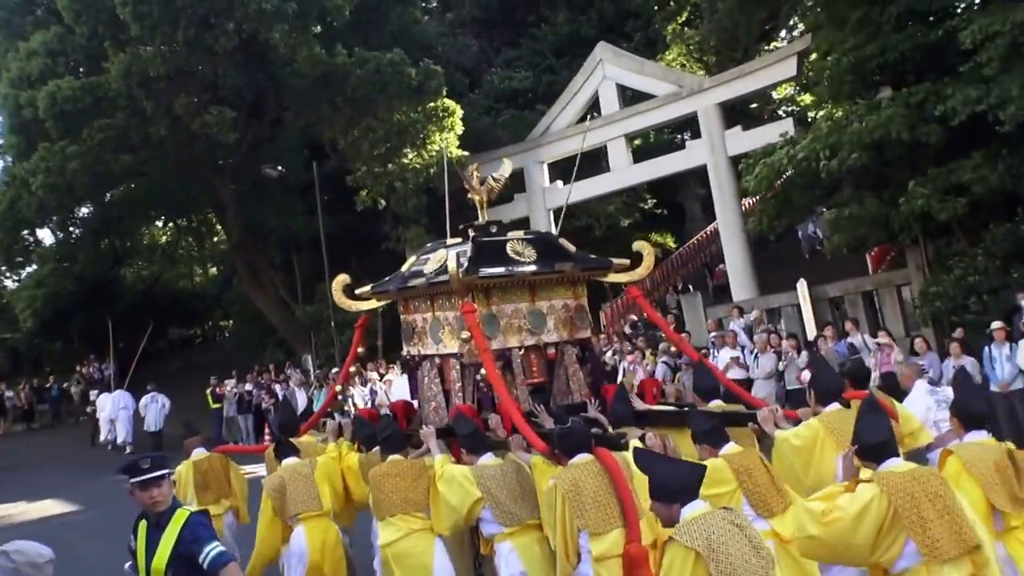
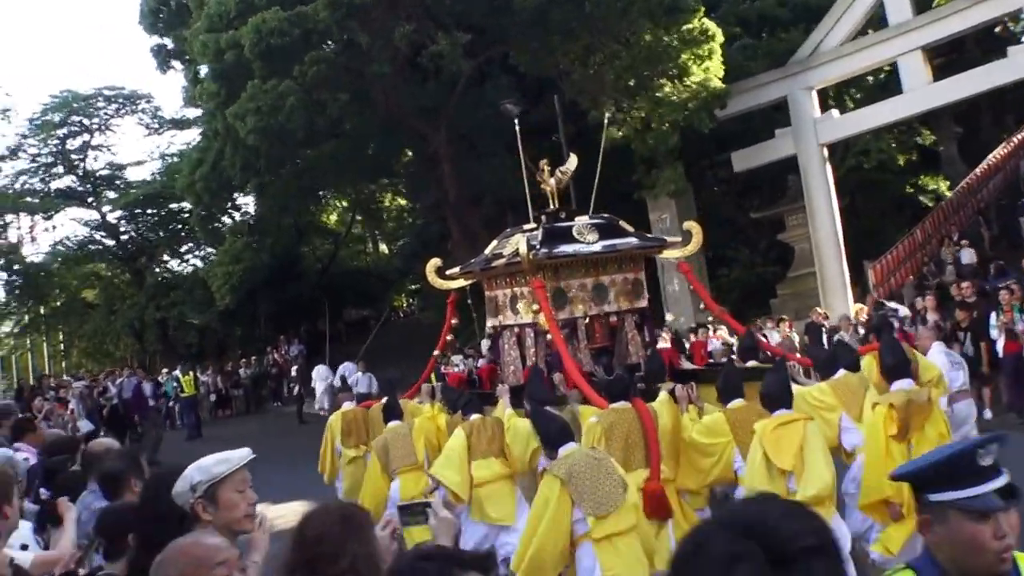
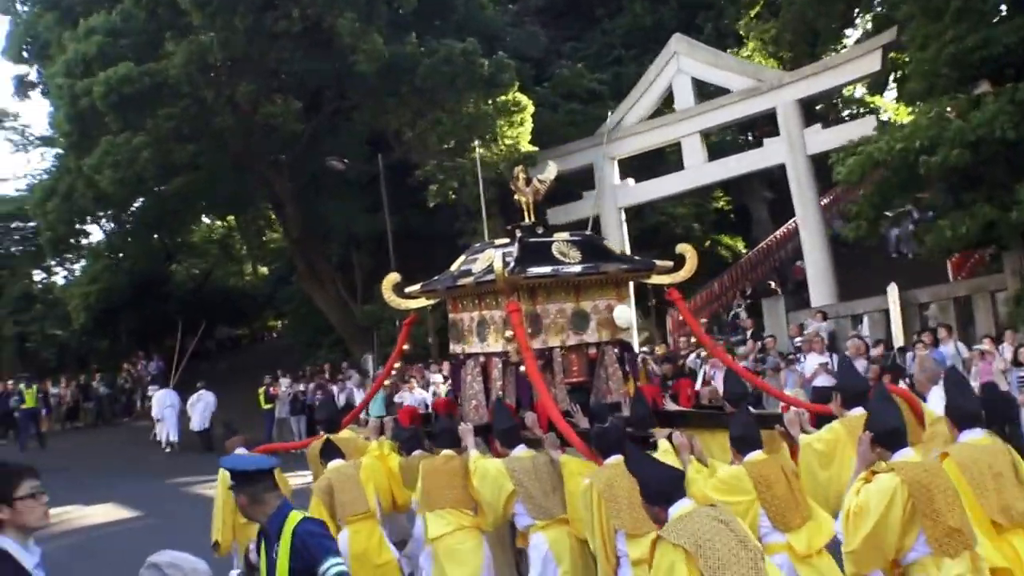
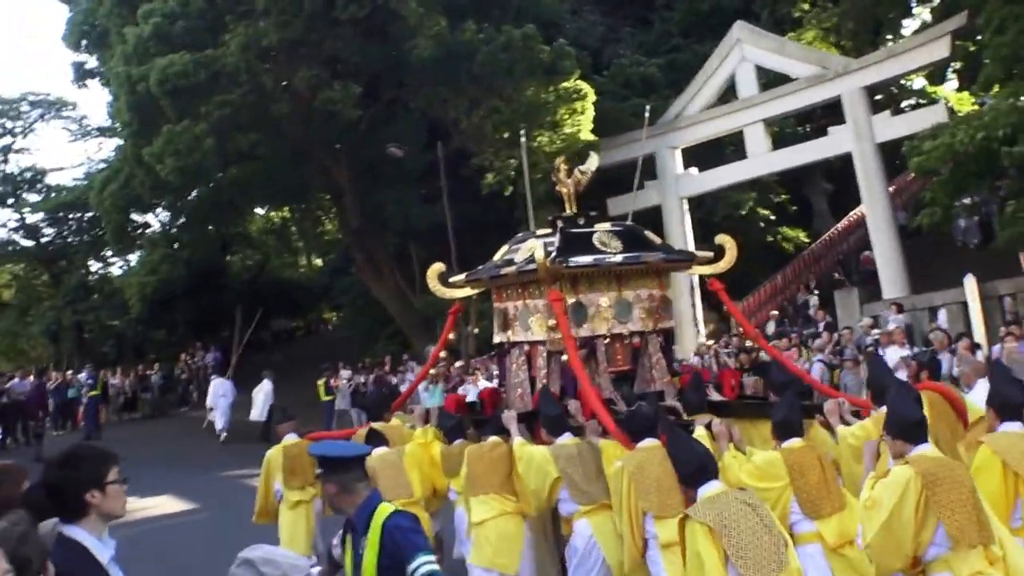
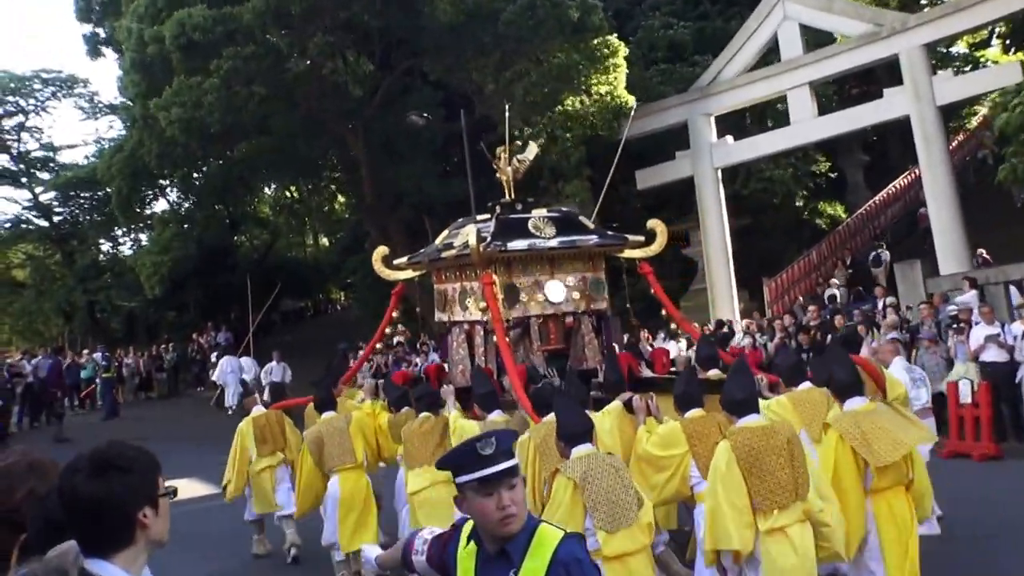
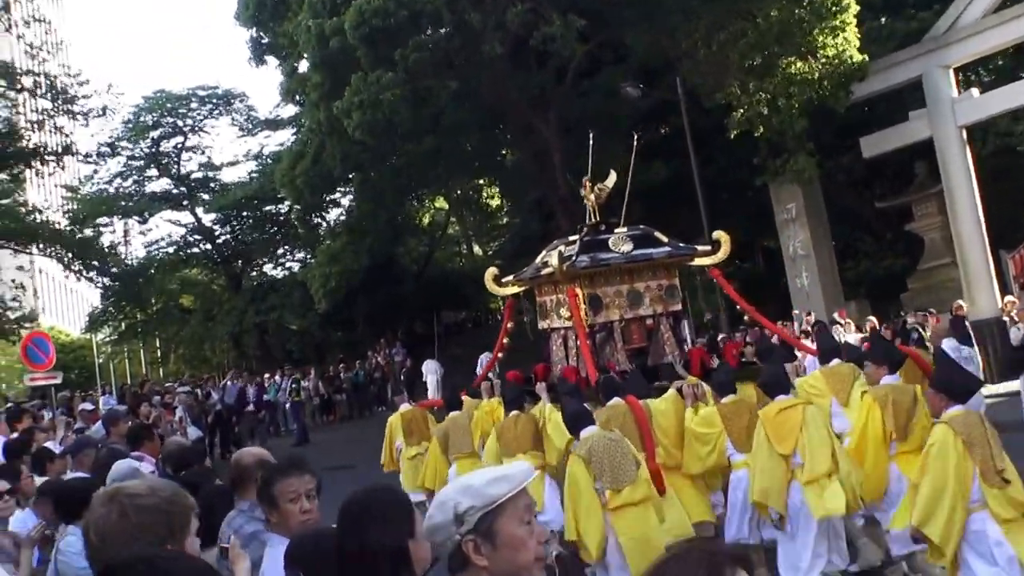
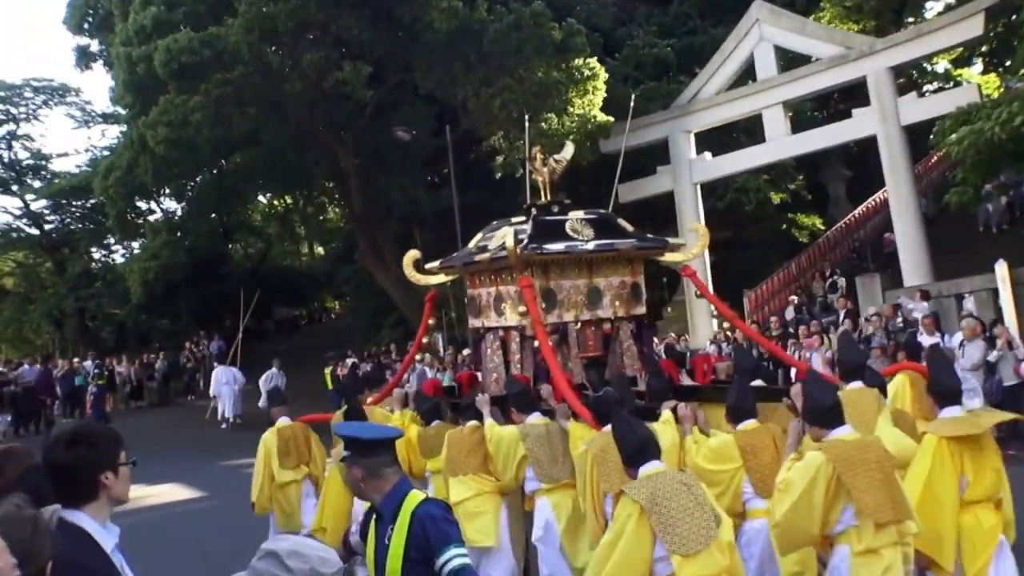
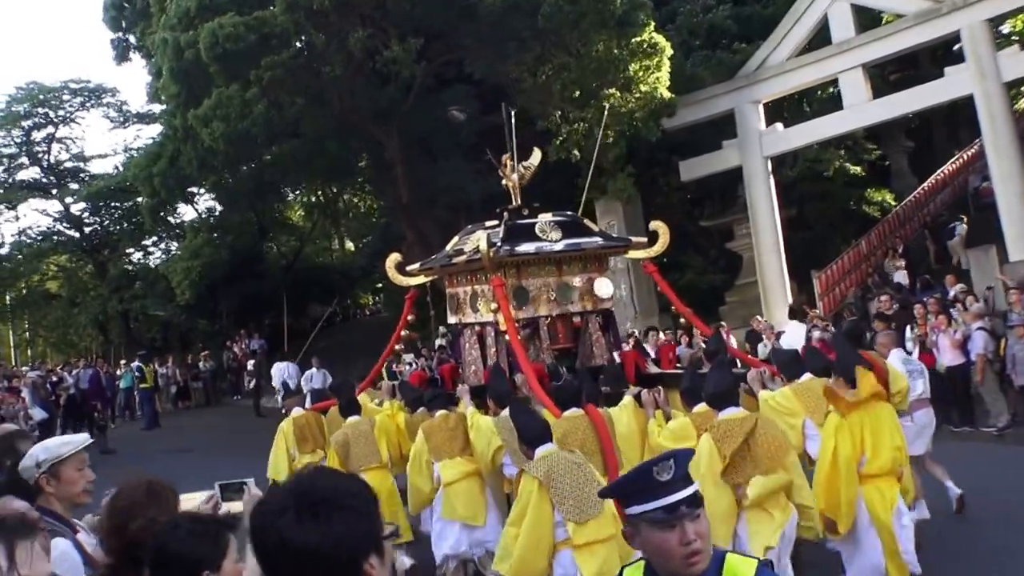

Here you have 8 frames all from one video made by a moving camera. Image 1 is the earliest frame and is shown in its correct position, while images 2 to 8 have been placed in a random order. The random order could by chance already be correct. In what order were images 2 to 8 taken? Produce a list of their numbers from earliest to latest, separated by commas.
3, 4, 7, 5, 8, 2, 6
